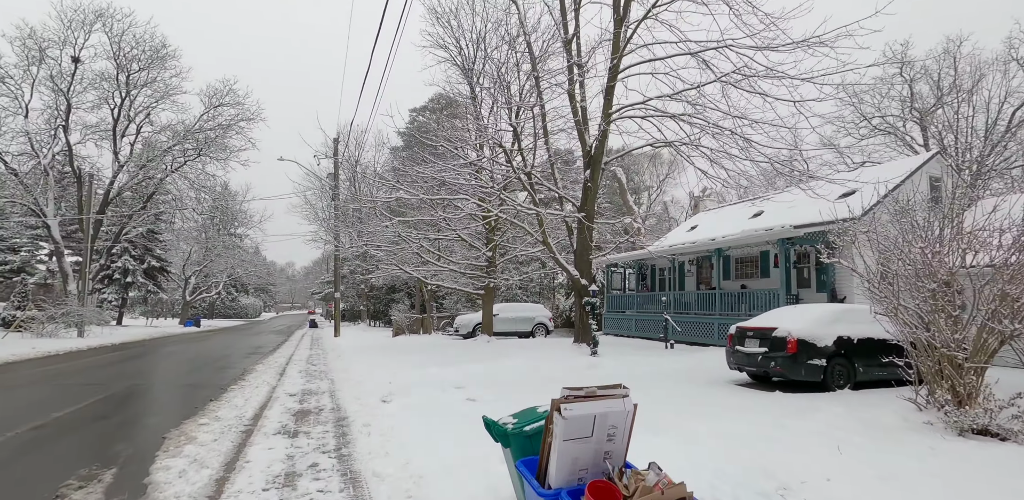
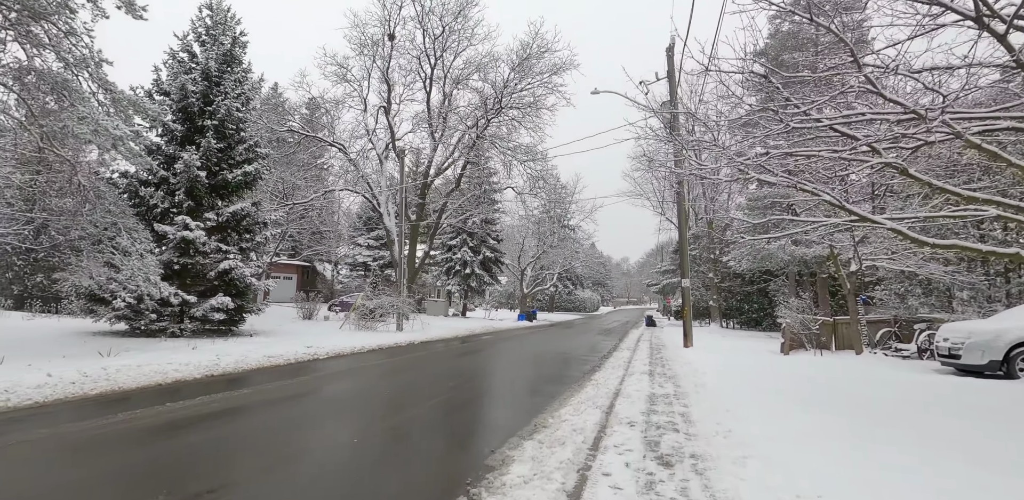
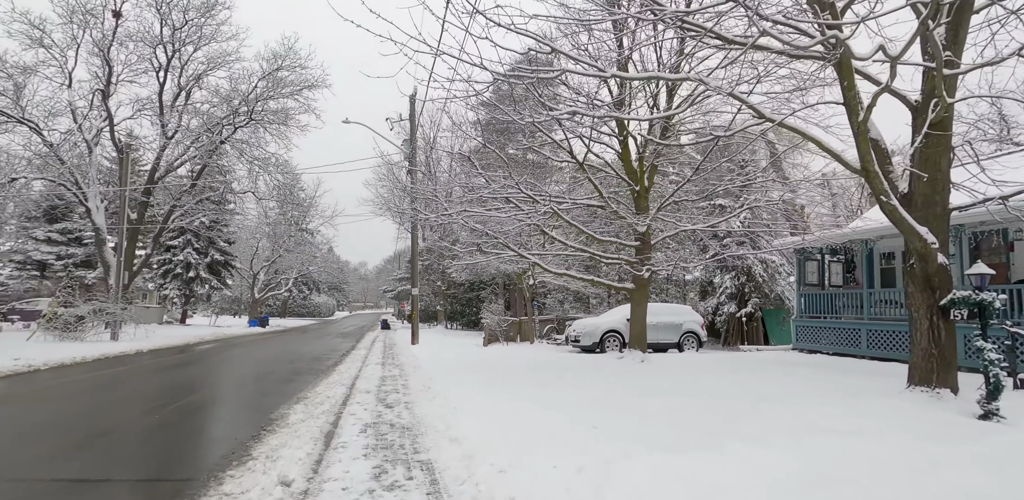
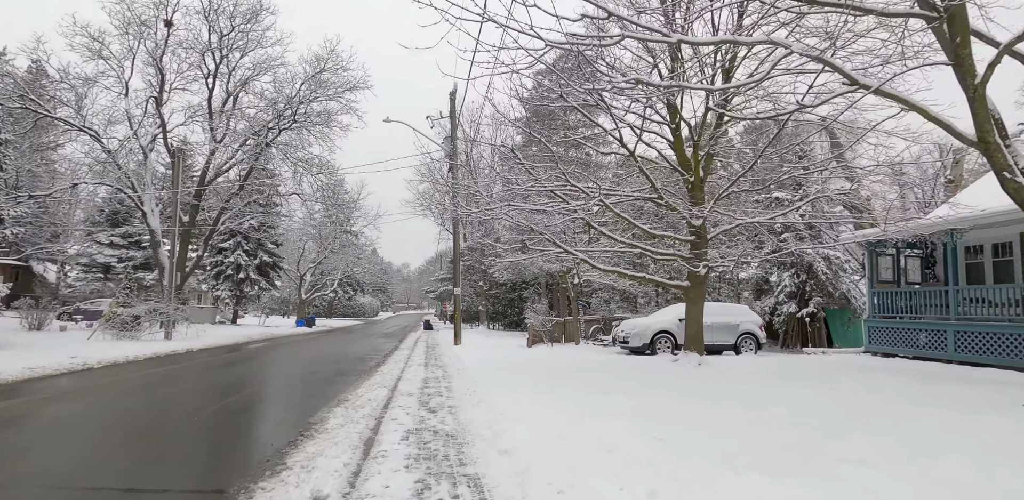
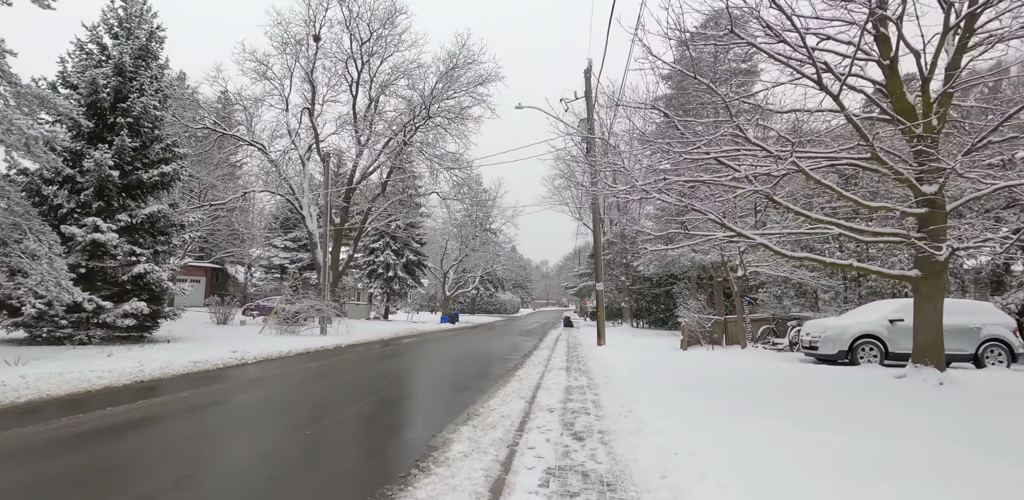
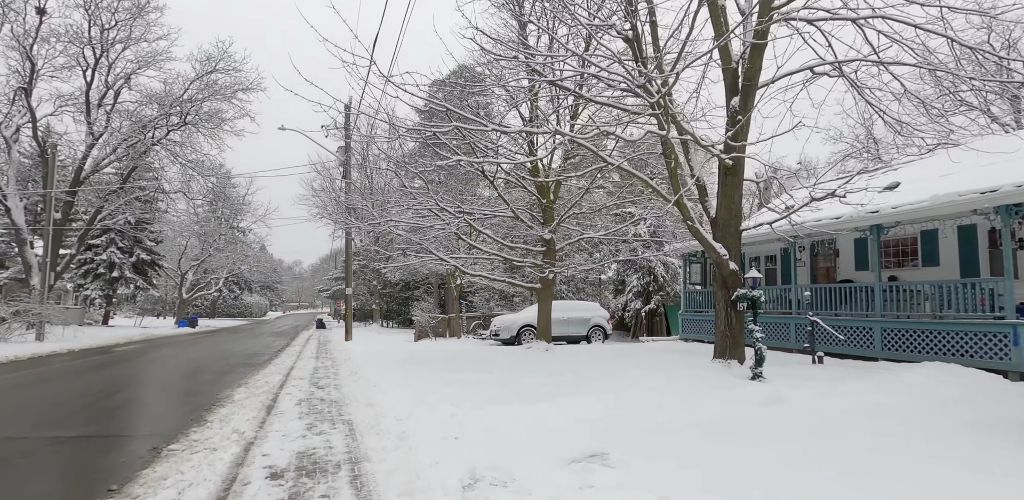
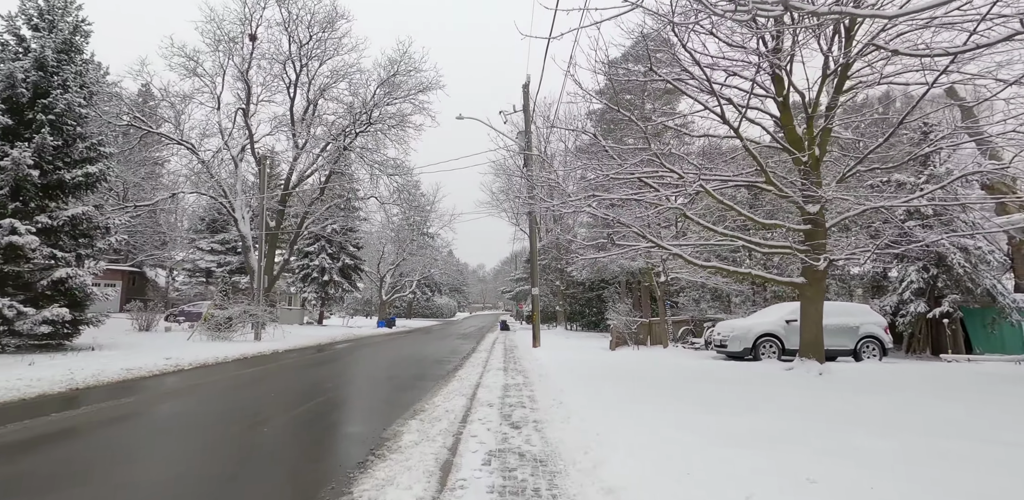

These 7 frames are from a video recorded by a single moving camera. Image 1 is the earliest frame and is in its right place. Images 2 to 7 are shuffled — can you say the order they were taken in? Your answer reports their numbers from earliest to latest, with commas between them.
6, 3, 4, 7, 5, 2
